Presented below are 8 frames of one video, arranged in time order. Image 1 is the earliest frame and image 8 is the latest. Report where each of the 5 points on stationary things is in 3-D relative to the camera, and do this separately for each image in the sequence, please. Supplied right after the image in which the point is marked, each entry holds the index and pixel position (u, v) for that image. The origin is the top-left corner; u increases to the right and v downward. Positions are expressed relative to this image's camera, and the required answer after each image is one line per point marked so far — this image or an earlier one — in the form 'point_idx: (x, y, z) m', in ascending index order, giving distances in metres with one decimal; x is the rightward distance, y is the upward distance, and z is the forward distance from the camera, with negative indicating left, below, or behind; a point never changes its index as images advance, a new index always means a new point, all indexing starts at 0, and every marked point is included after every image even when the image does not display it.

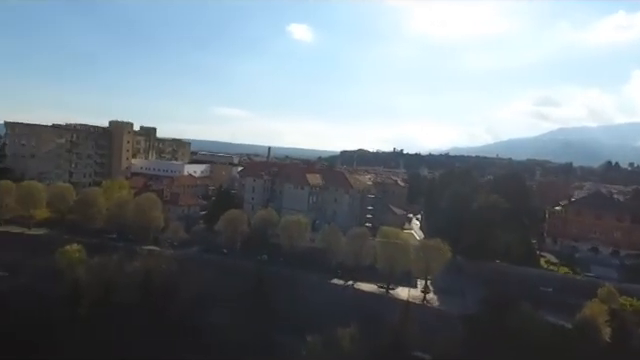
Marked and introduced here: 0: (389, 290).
0: (+2.4, -3.8, +18.8) m
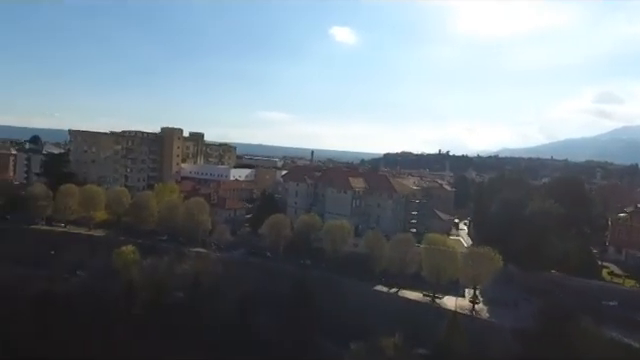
0: (+3.8, -3.9, +18.0) m
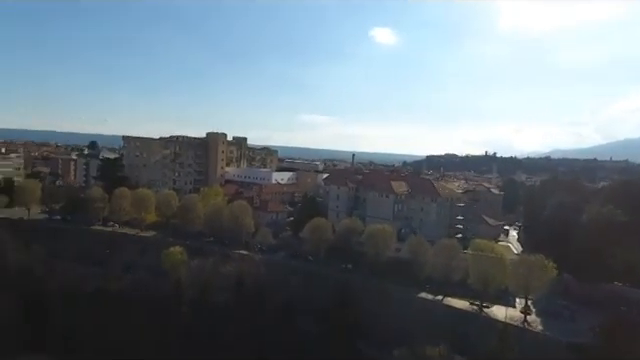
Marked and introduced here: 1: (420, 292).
0: (+5.1, -4.0, +17.2) m
1: (+3.5, -3.9, +19.2) m
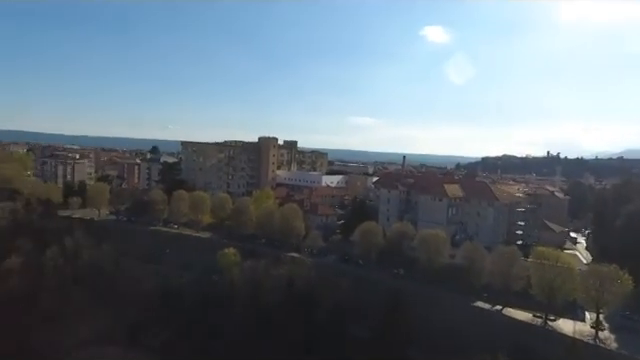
0: (+6.6, -4.1, +16.1) m
1: (+5.1, -4.0, +18.2) m
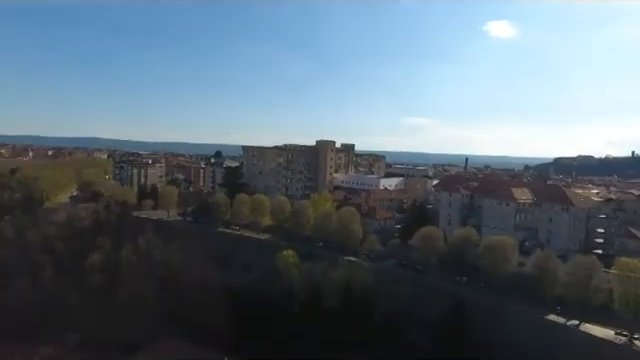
0: (+8.2, -4.2, +14.5) m
1: (+6.9, -4.1, +16.8) m
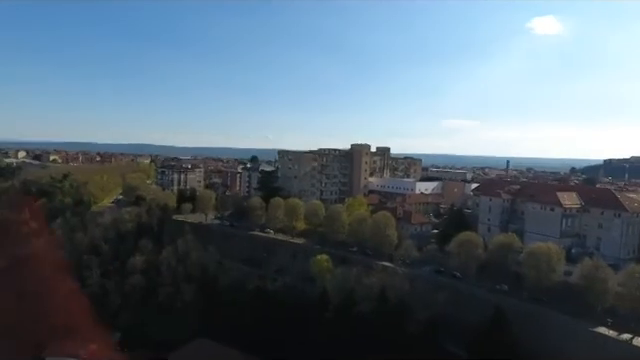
0: (+9.0, -4.3, +13.3) m
1: (+7.9, -4.2, +15.6) m
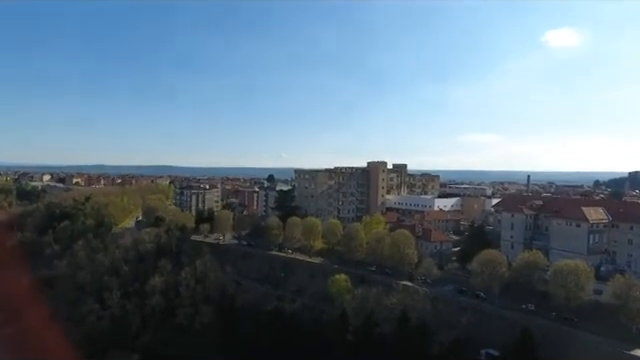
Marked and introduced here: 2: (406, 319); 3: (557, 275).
0: (+9.4, -4.5, +12.4) m
1: (+8.4, -4.5, +14.8) m
2: (+2.4, -4.1, +15.7) m
3: (+7.4, -3.0, +17.3) m
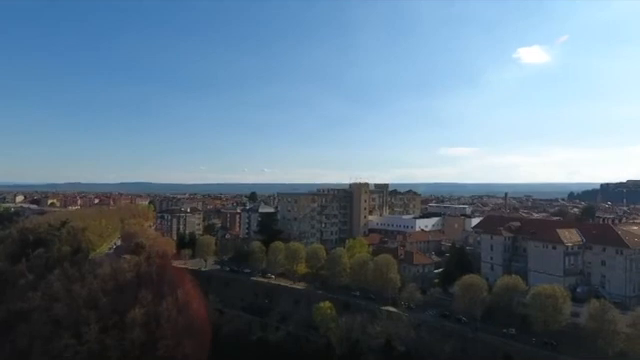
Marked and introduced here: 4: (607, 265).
0: (+9.1, -5.1, +12.7) m
1: (+8.0, -5.3, +15.1) m
2: (+2.0, -5.0, +15.8) m
3: (+6.9, -3.8, +17.6) m
4: (+10.3, -3.0, +19.8) m
